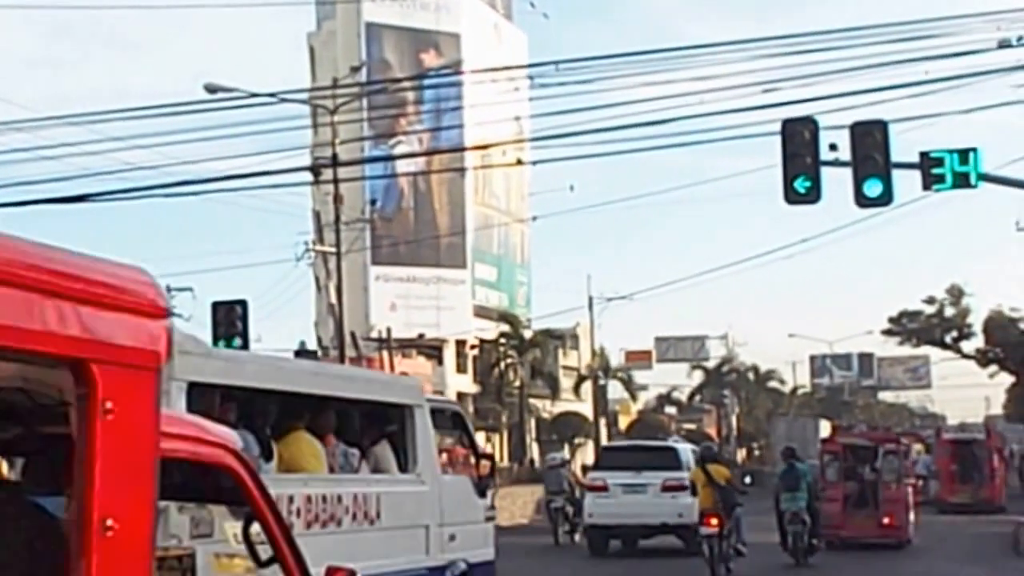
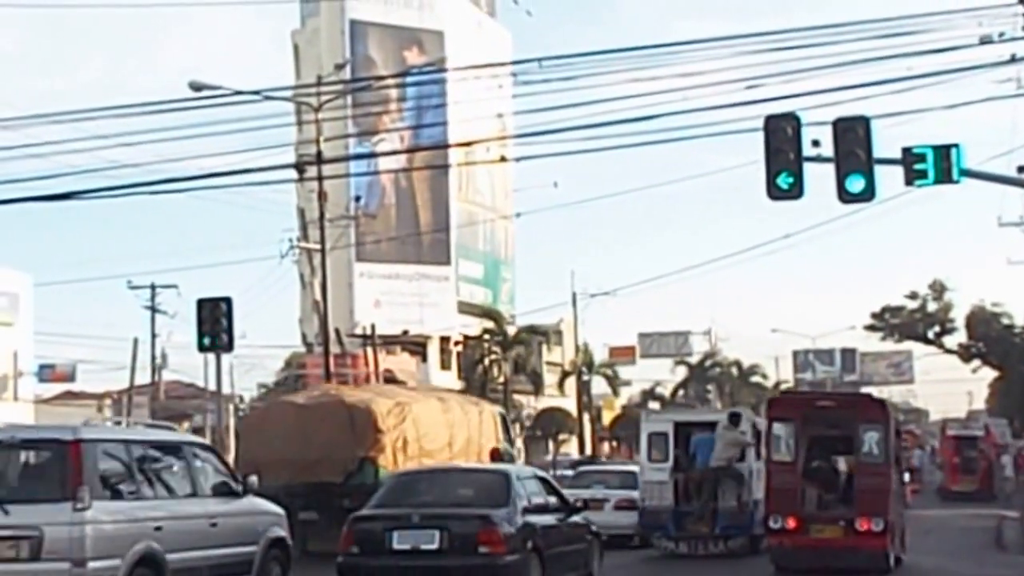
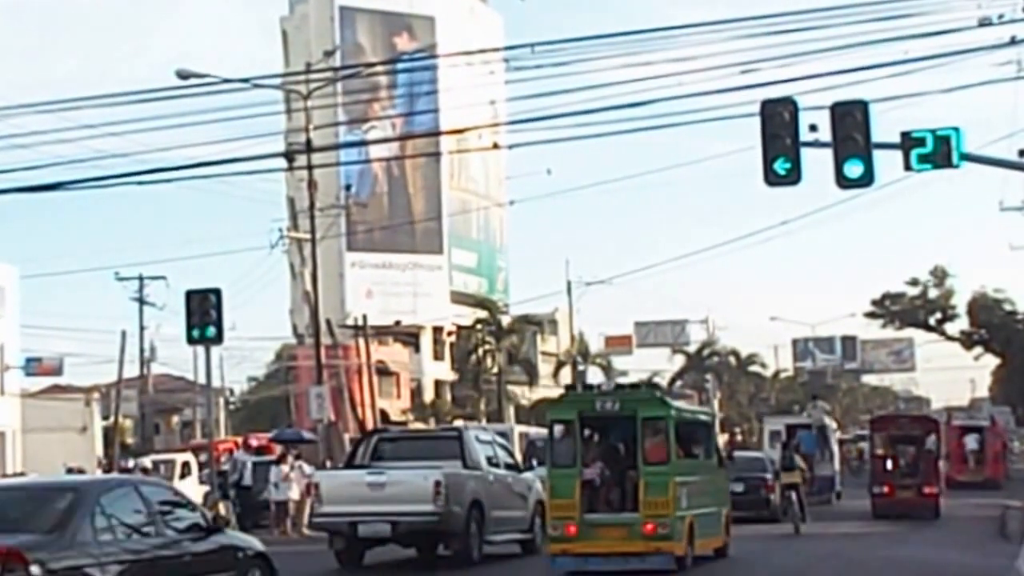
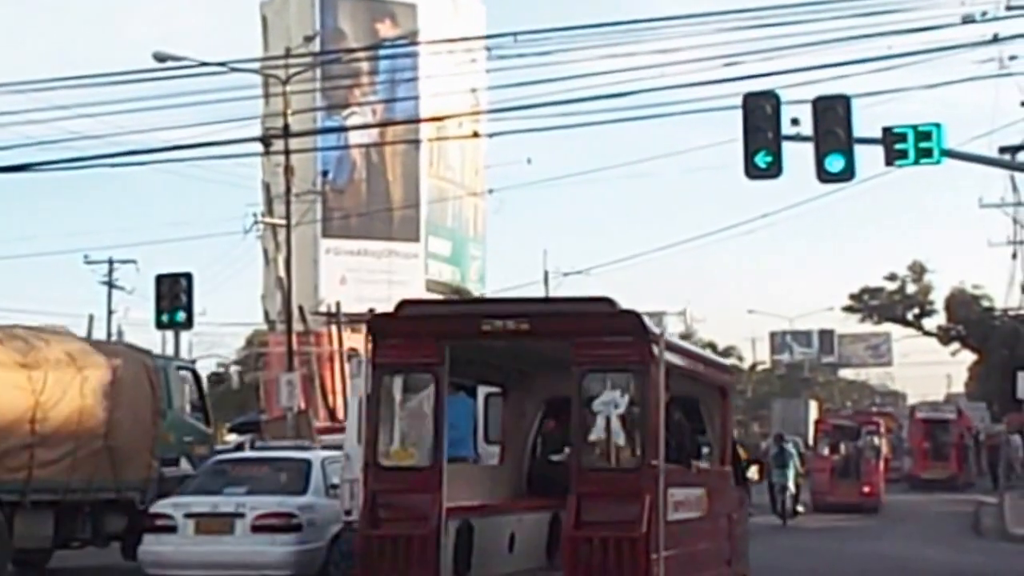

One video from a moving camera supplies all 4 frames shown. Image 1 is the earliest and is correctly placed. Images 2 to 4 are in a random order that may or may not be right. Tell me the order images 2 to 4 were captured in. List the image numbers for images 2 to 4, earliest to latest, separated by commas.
4, 2, 3
